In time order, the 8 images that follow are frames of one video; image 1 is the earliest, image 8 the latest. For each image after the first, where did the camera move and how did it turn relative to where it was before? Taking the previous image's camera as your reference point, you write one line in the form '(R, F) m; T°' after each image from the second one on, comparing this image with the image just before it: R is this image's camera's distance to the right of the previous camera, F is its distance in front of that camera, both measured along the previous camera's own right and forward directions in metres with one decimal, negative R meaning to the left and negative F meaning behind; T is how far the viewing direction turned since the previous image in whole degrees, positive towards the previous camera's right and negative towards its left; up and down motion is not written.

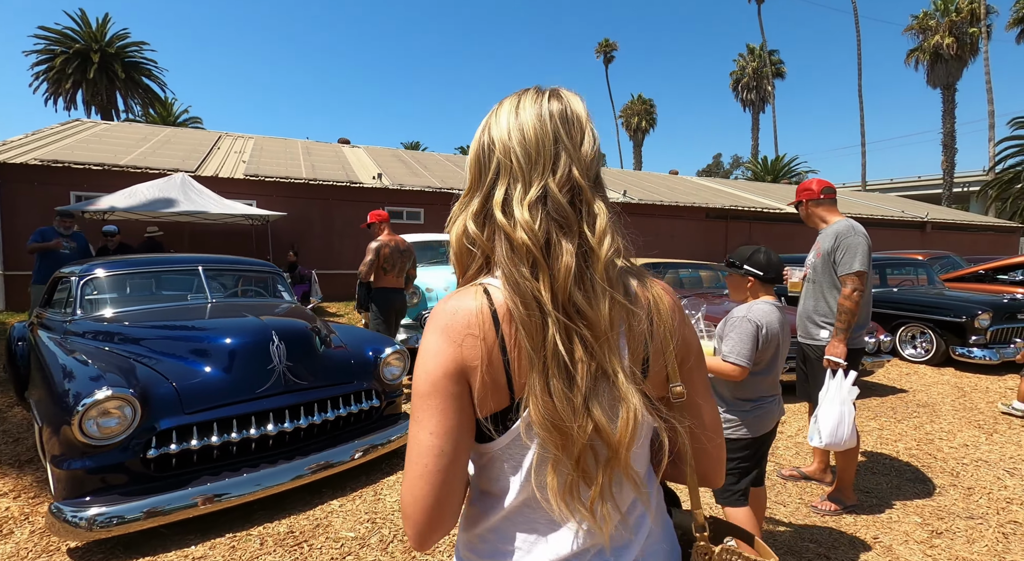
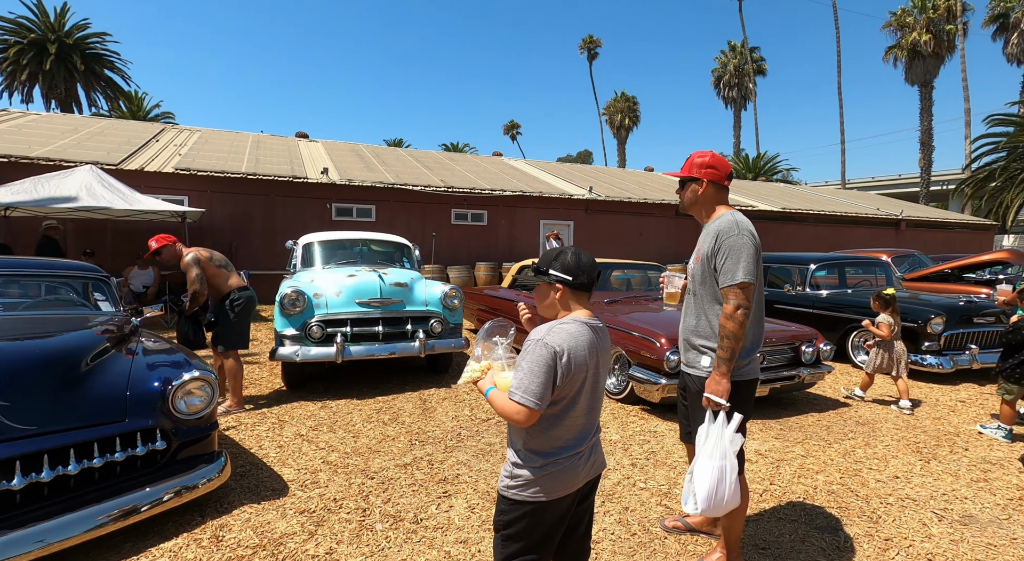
(+0.8, +0.5) m; +1°
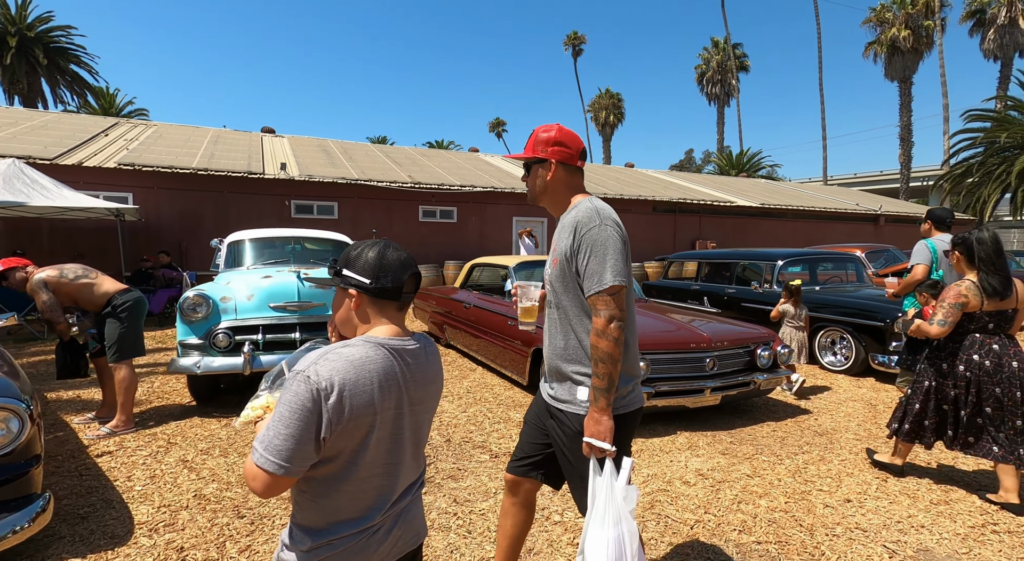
(+0.5, +0.4) m; +1°
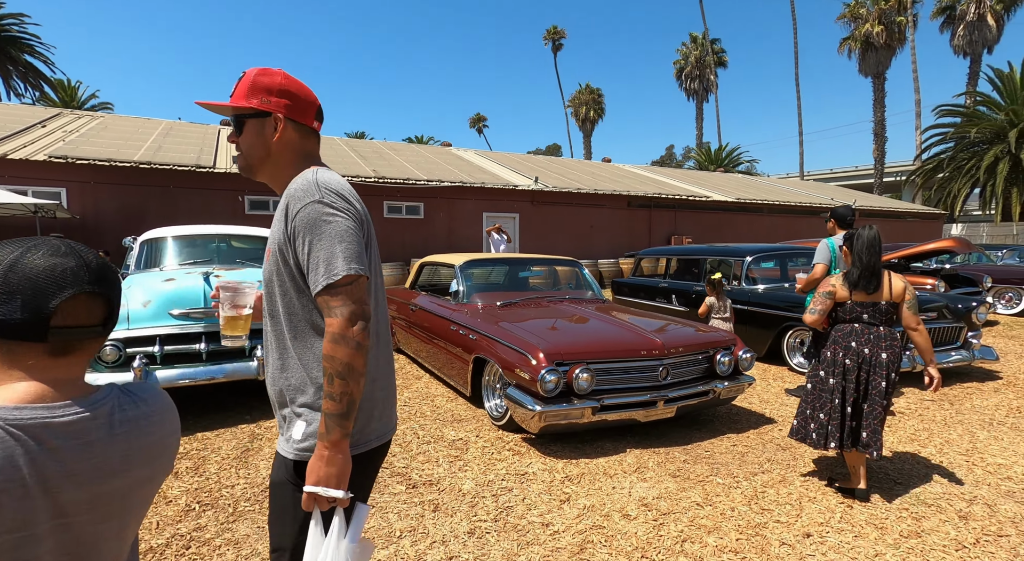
(+0.4, +0.4) m; +2°
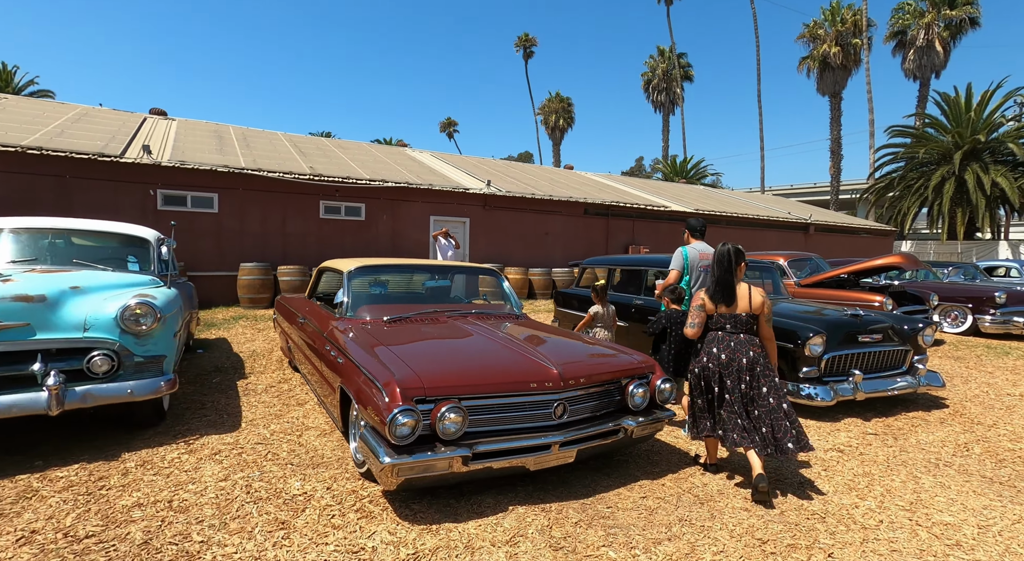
(+0.6, +0.7) m; +3°
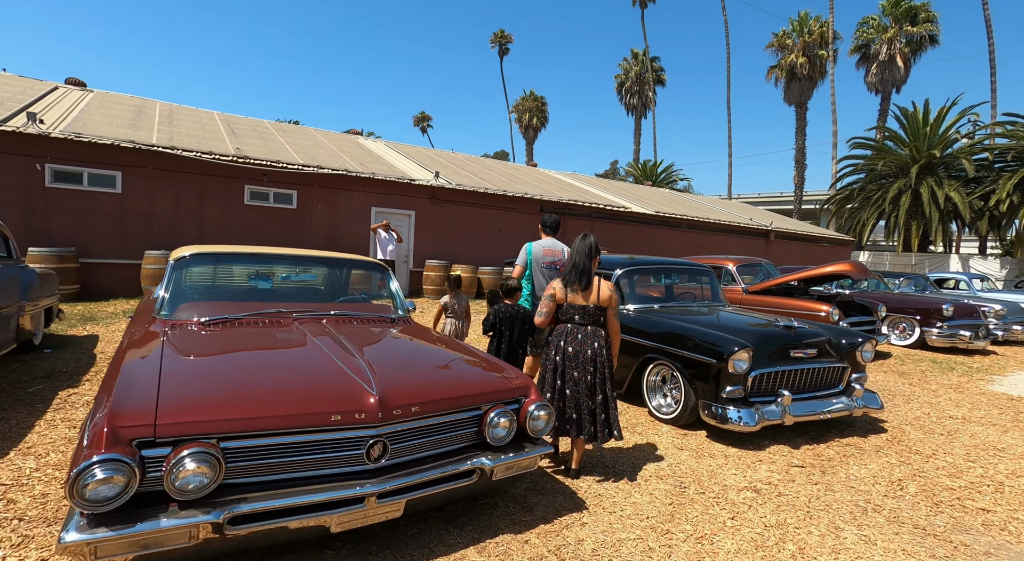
(+0.7, +0.7) m; +3°
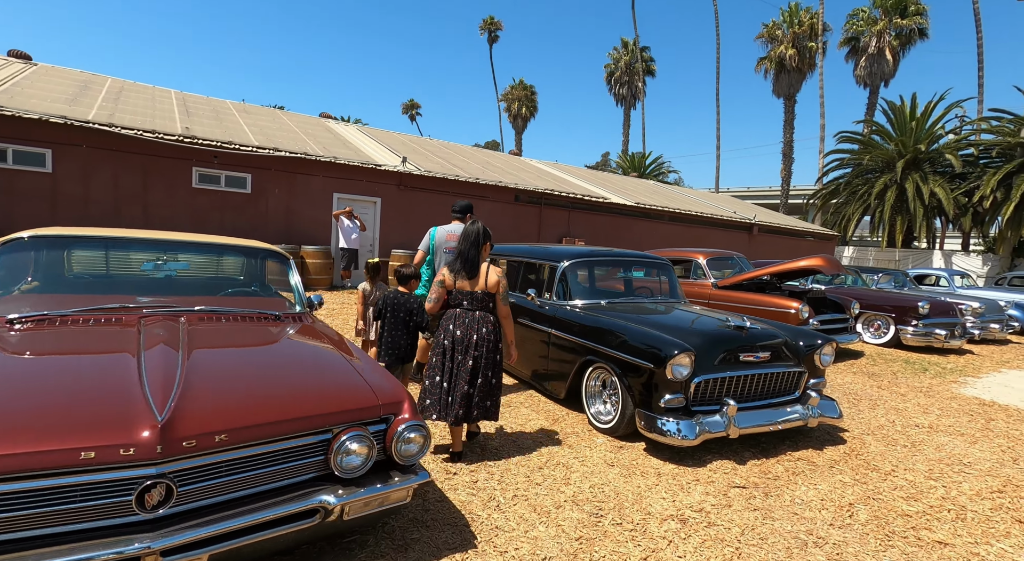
(+0.6, +0.5) m; +1°
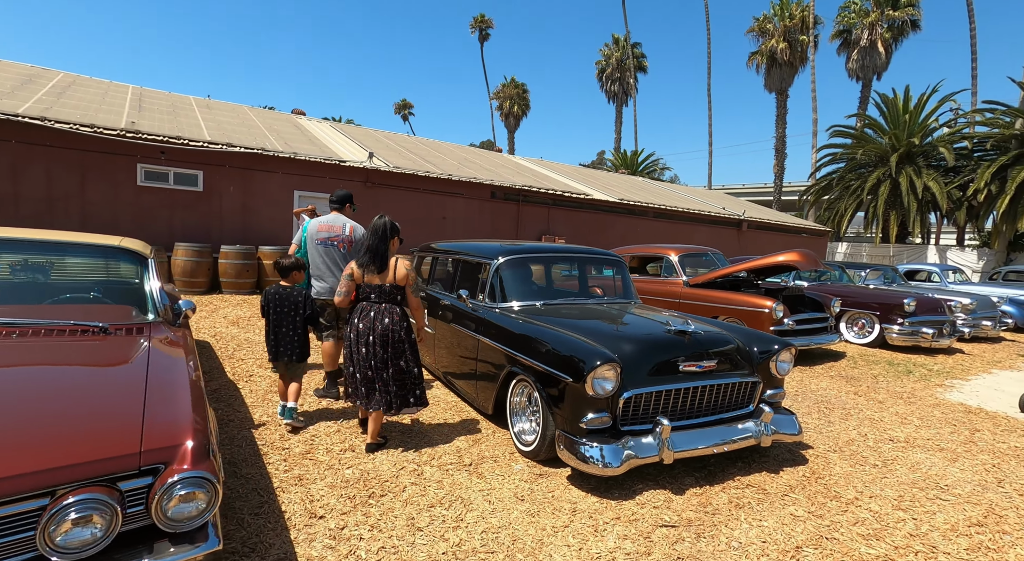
(+0.7, +0.6) m; 0°
